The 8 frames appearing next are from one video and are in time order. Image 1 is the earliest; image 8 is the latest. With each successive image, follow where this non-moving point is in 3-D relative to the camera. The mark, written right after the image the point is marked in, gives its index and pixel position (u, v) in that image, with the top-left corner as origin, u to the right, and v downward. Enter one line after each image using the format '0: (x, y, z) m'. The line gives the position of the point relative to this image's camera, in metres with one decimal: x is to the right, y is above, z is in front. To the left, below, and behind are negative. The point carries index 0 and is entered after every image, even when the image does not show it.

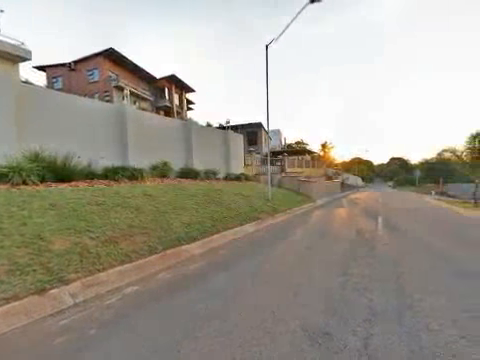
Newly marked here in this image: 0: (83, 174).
0: (-10.9, +0.5, +14.0) m
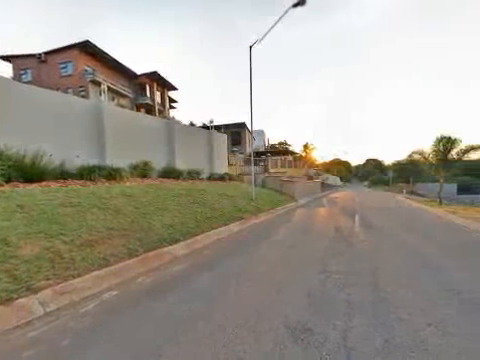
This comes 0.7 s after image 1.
0: (-12.3, +0.4, +13.1) m
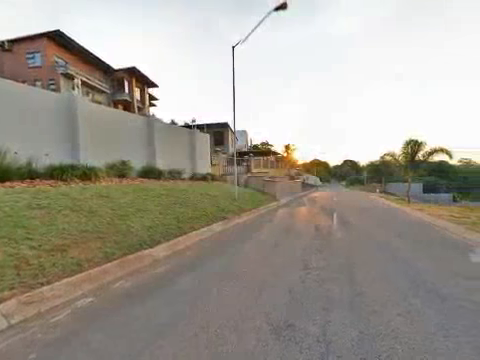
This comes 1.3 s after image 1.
0: (-13.9, 0.0, +12.0) m
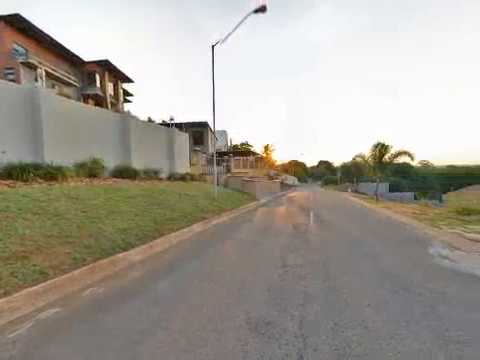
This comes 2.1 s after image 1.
0: (-15.7, -0.3, +10.5) m
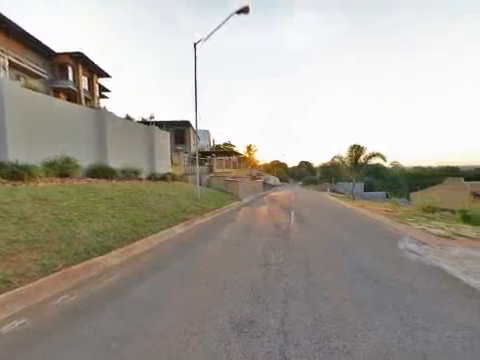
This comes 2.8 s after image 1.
0: (-16.8, -0.2, +9.1) m
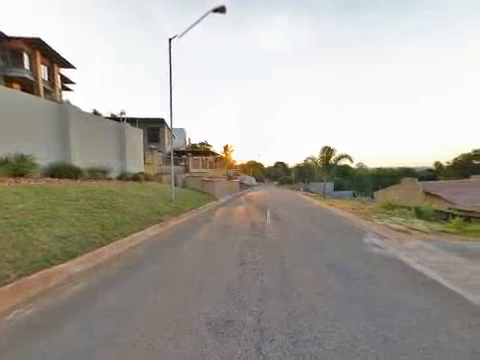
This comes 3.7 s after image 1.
0: (-18.2, -0.3, +7.2) m
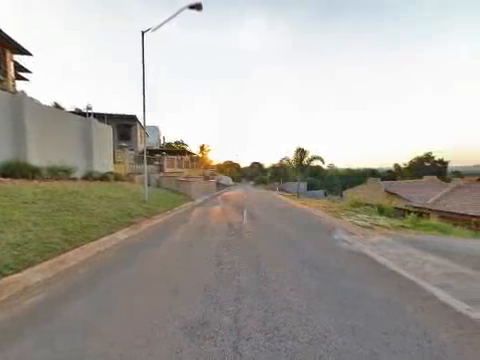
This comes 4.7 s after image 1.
0: (-19.3, -0.4, +5.0) m
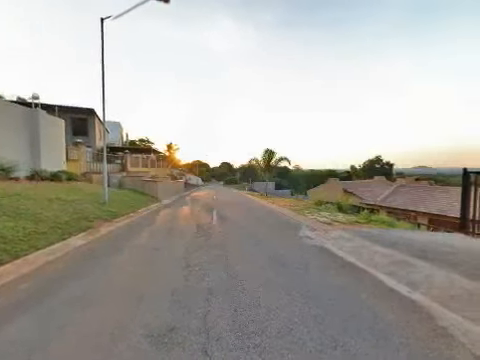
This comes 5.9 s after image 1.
0: (-20.0, -0.5, +2.0) m
